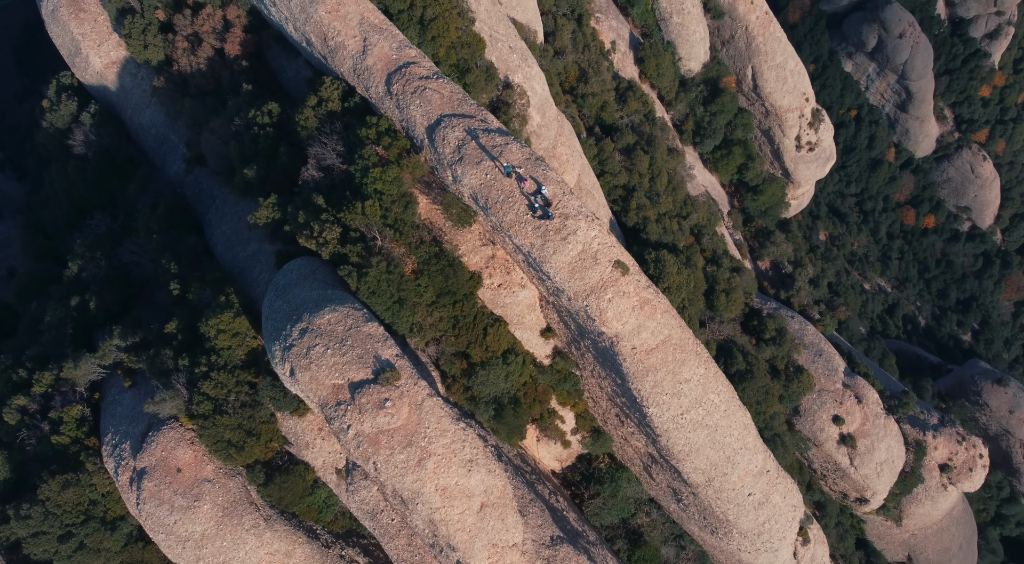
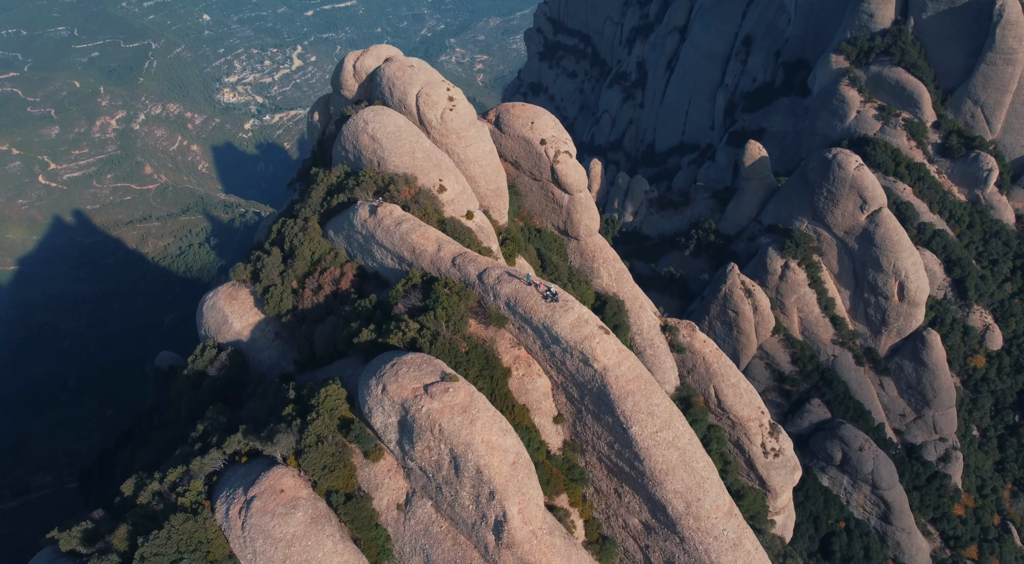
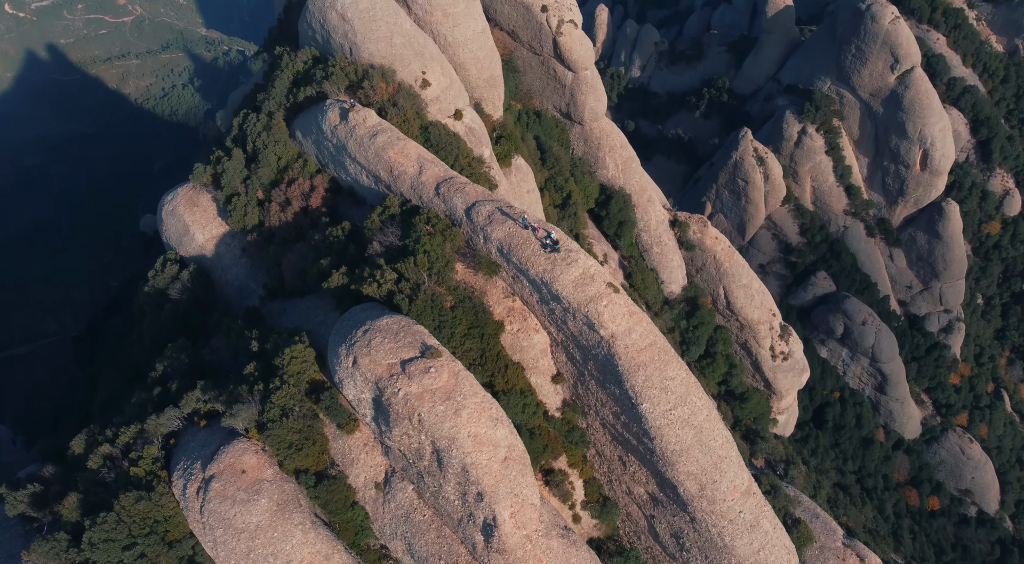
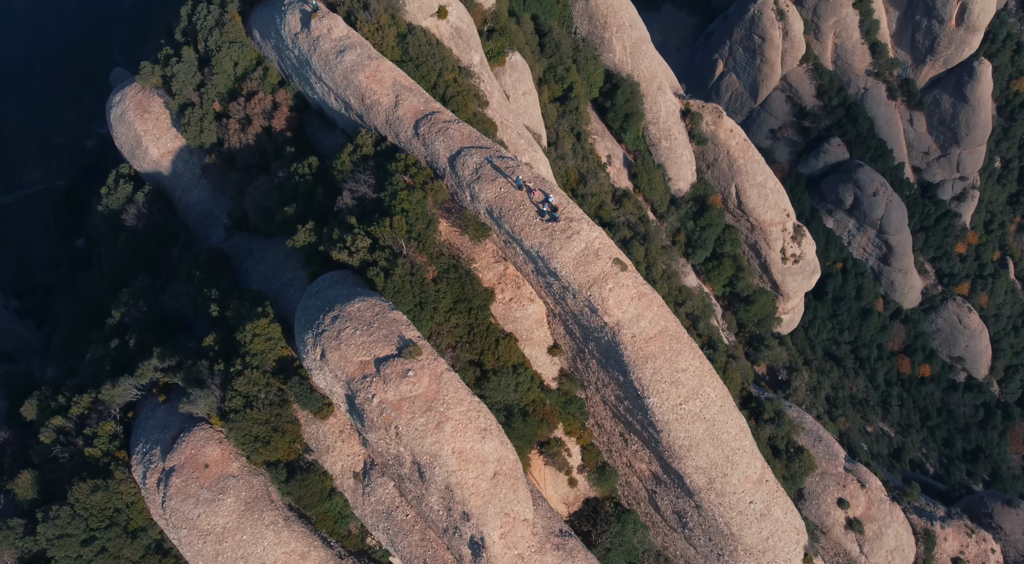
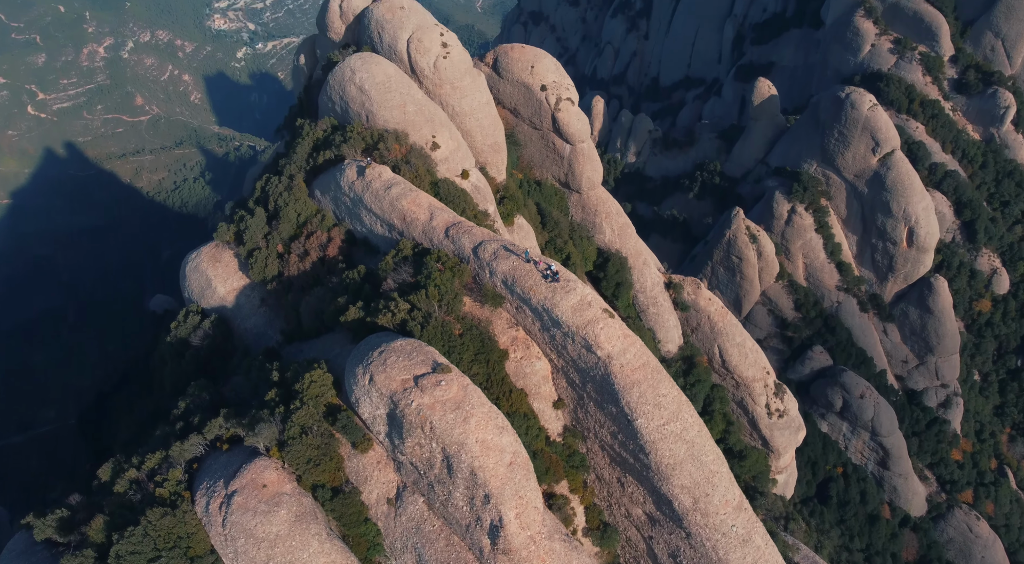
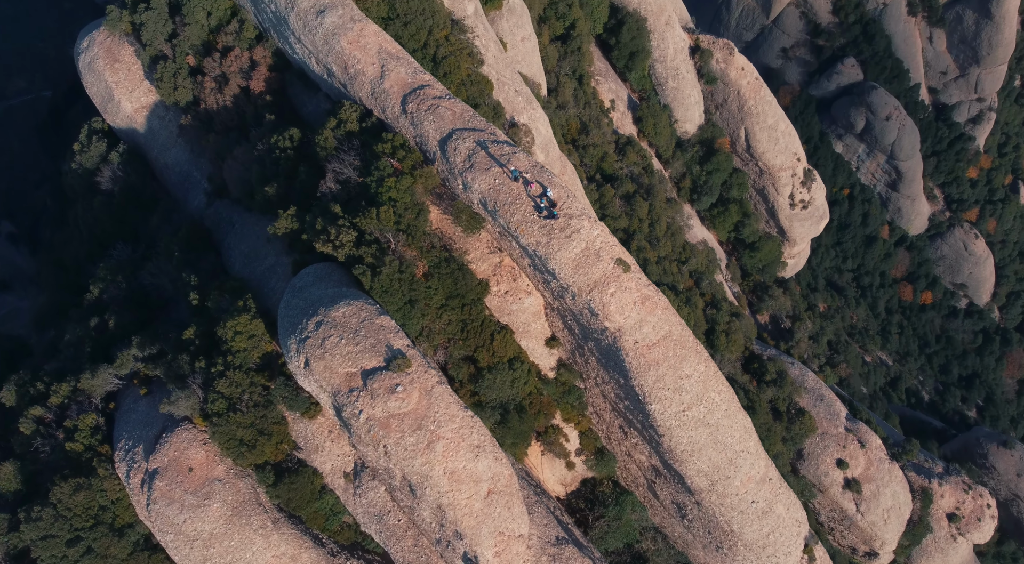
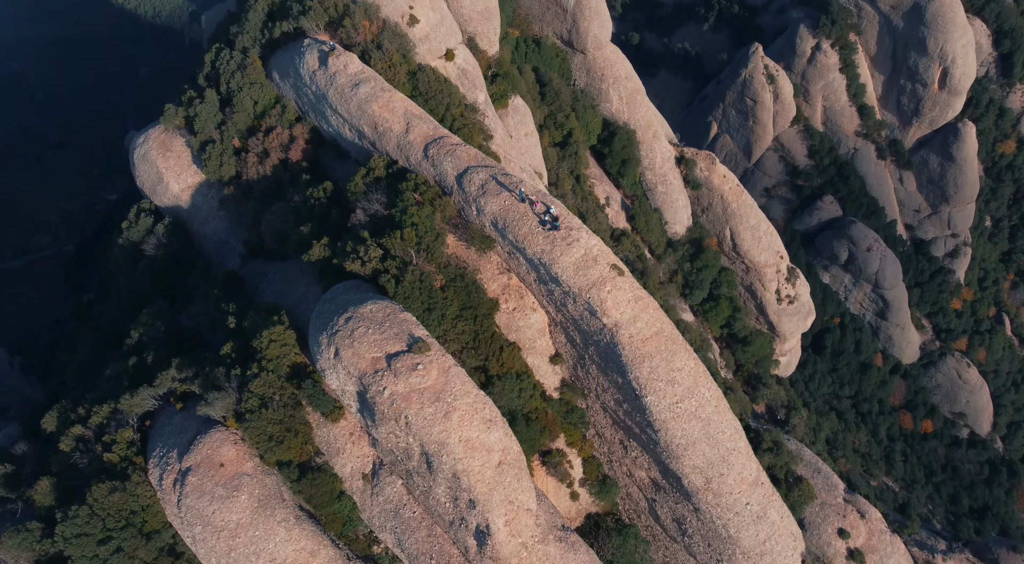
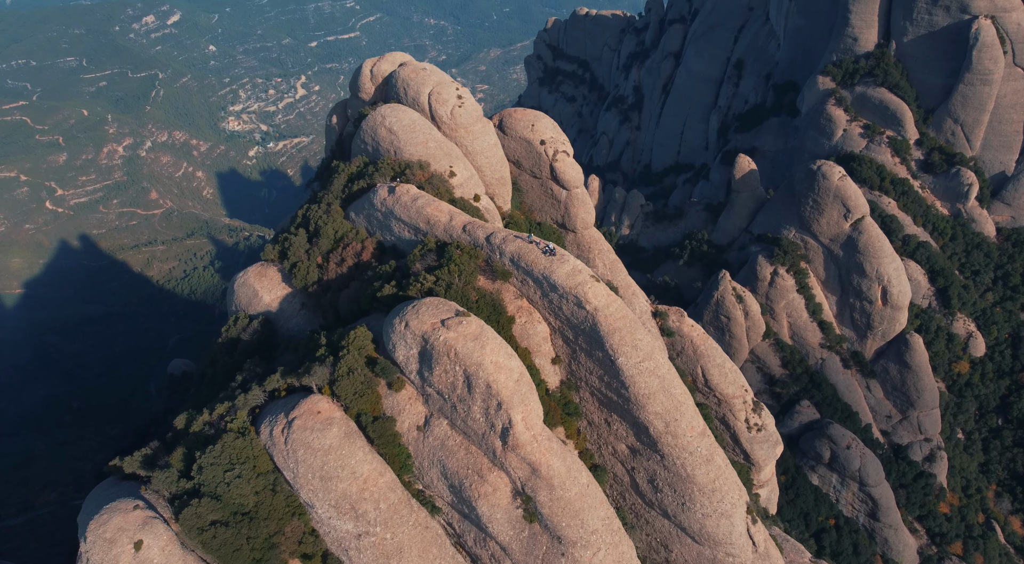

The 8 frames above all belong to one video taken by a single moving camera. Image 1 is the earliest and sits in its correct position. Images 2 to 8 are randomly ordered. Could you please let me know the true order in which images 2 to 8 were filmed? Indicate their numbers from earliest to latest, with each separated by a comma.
6, 4, 7, 3, 5, 2, 8
